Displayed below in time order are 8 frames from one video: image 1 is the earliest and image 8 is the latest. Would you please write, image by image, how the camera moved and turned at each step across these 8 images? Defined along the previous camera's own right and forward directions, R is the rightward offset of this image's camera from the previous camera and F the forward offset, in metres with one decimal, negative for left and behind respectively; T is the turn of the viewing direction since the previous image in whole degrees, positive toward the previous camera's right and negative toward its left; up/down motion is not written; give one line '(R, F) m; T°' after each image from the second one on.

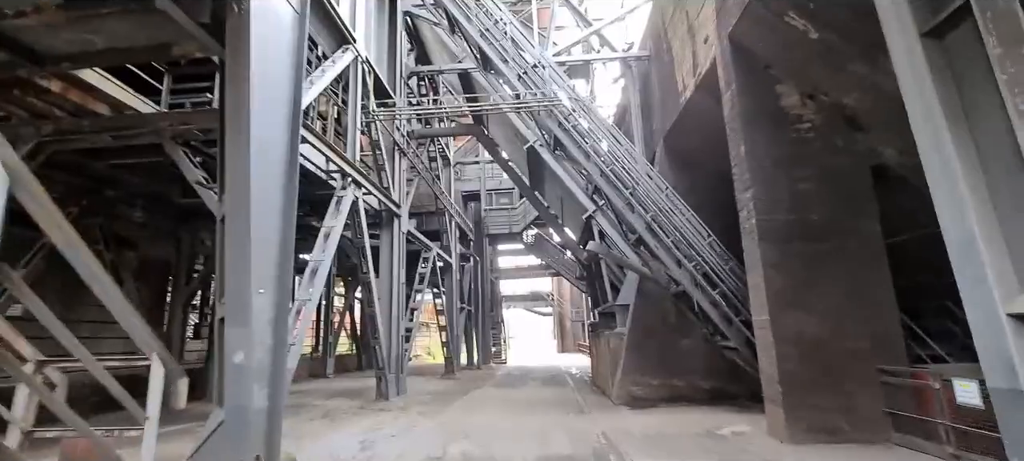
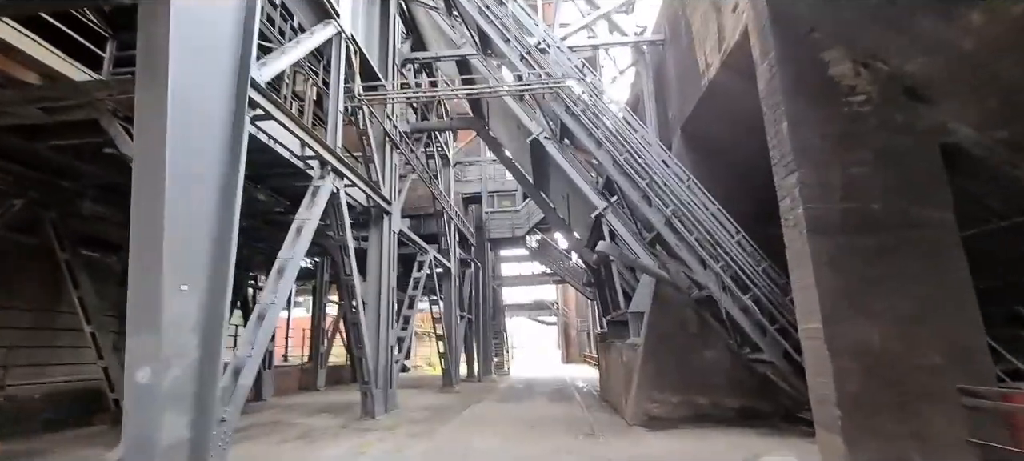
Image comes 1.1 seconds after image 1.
(0.0, +0.8) m; 0°
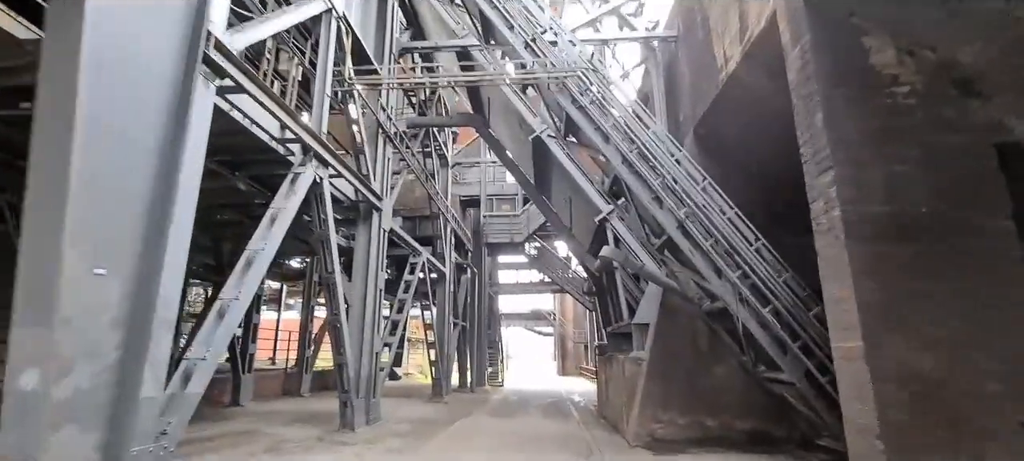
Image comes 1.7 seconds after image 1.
(0.0, +0.5) m; 0°
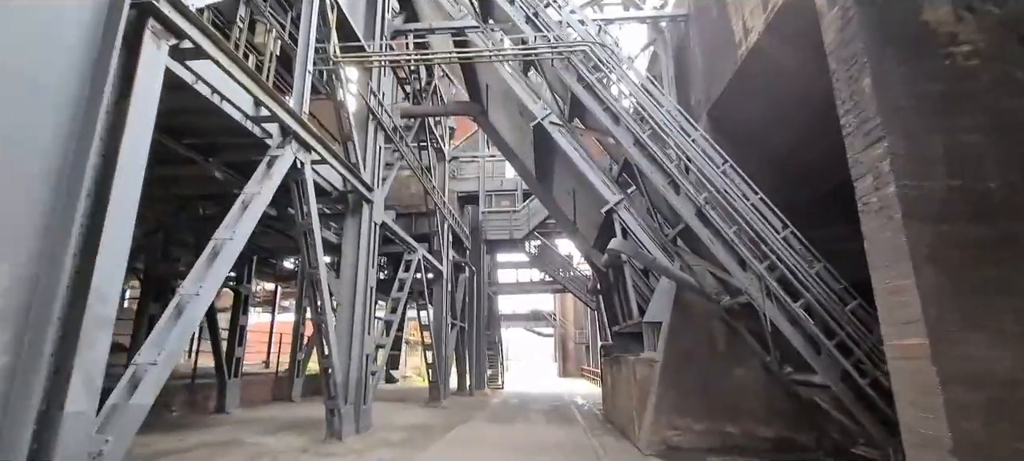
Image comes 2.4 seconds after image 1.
(0.0, +0.5) m; 0°
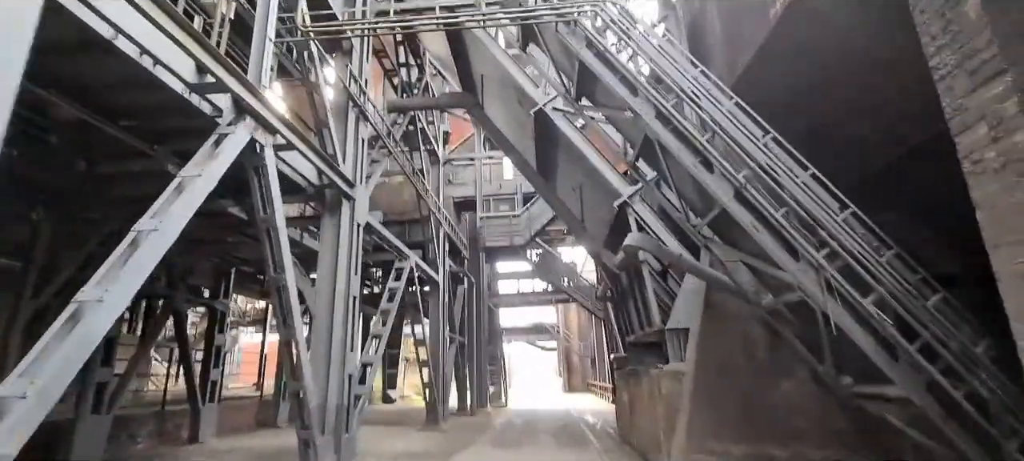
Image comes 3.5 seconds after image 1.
(0.0, +0.9) m; 0°
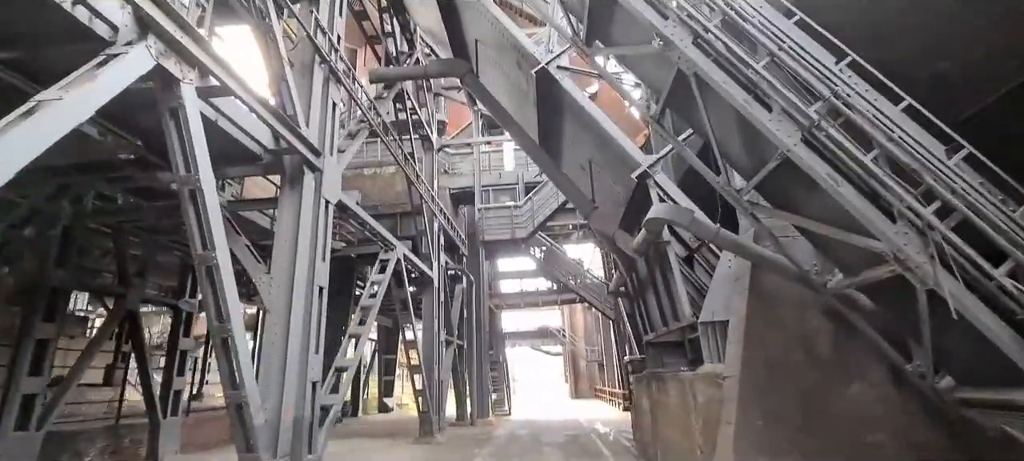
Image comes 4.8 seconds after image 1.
(0.0, +1.1) m; 0°
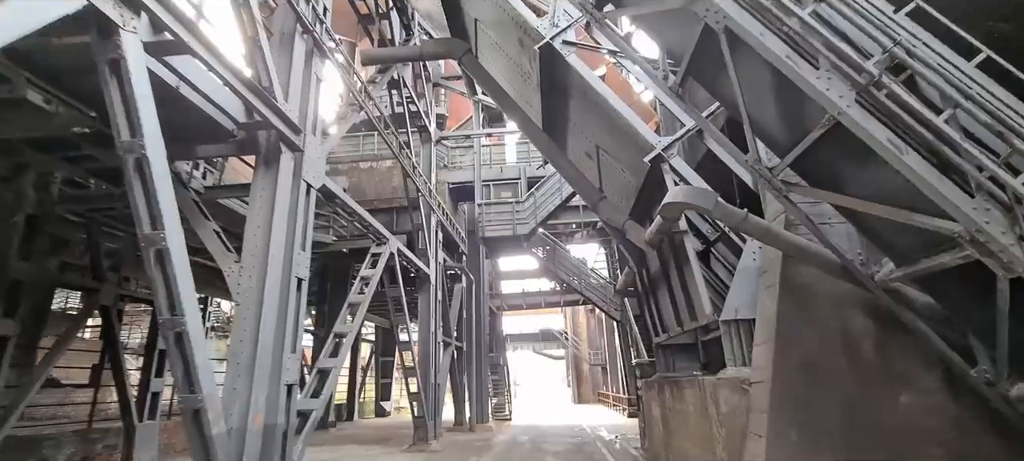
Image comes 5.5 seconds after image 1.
(0.0, +0.5) m; 0°
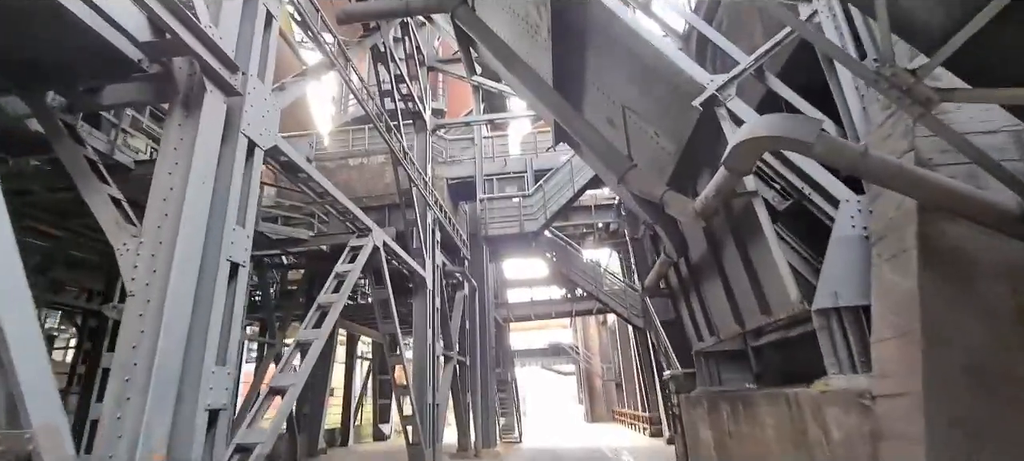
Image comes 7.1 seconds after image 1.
(0.0, +1.2) m; -1°
